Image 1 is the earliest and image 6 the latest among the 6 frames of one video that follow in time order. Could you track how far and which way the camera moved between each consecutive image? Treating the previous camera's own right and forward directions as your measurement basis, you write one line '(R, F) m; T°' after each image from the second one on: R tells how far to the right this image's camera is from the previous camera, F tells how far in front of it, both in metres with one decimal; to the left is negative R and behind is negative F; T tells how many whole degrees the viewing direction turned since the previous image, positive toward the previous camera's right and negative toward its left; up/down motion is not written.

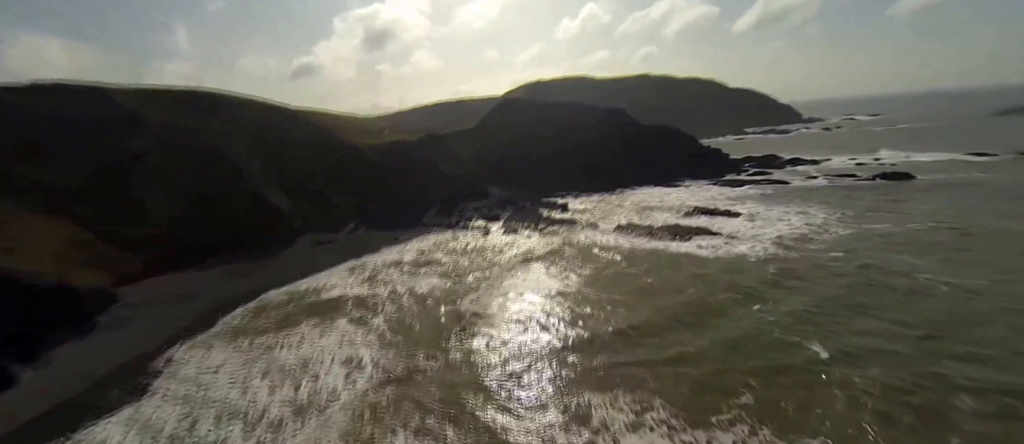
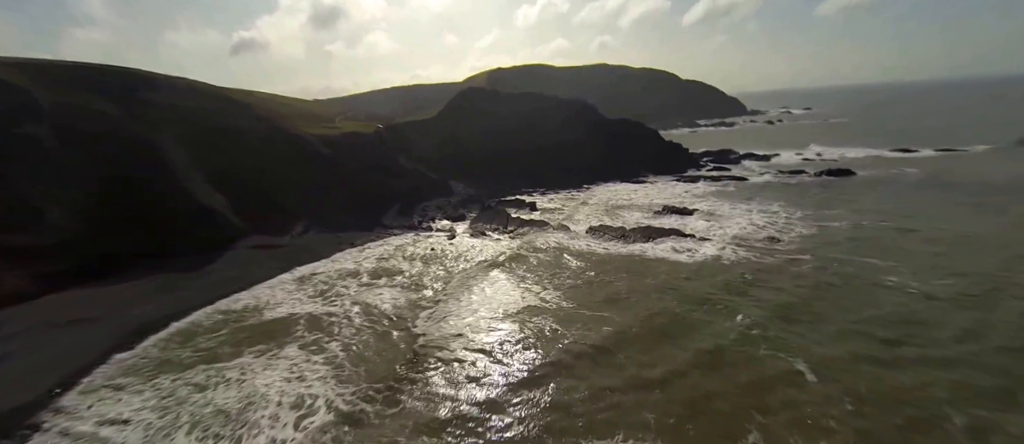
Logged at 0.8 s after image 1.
(-0.6, +1.7) m; +6°
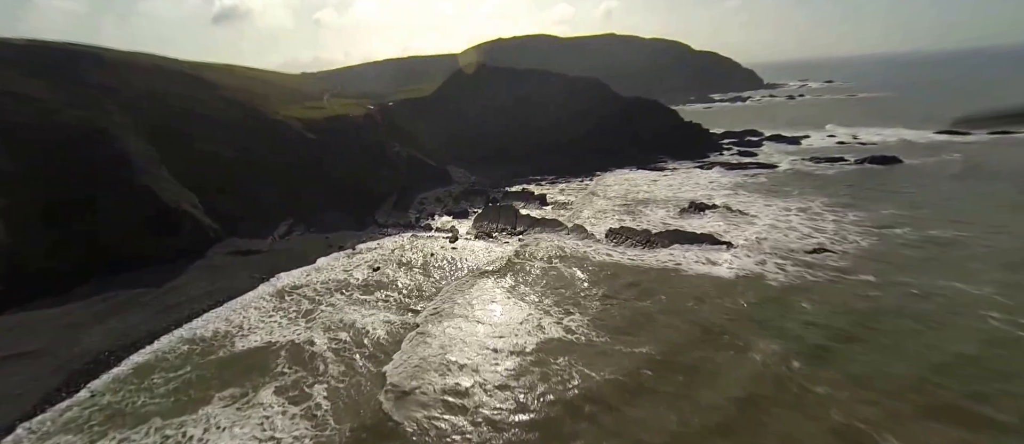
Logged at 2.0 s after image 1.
(-0.6, +3.2) m; 0°
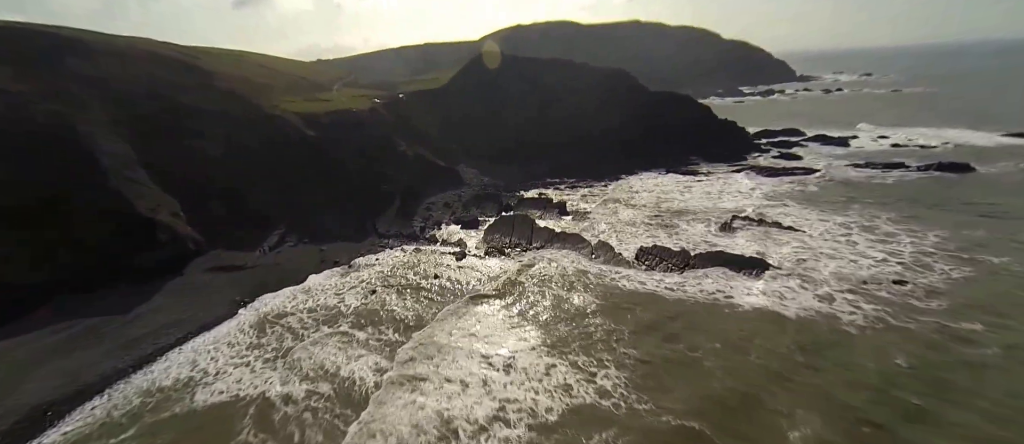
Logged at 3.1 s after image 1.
(-0.3, +3.1) m; -2°
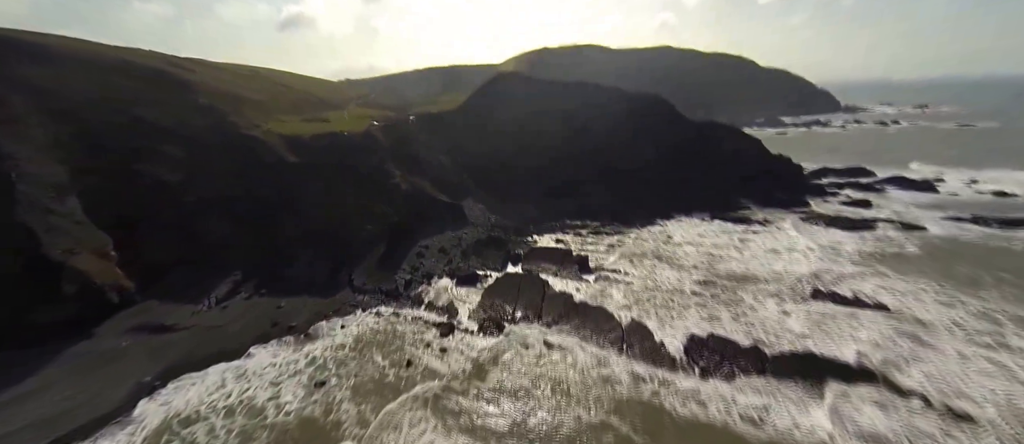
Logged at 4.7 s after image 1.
(+0.5, +5.2) m; -3°
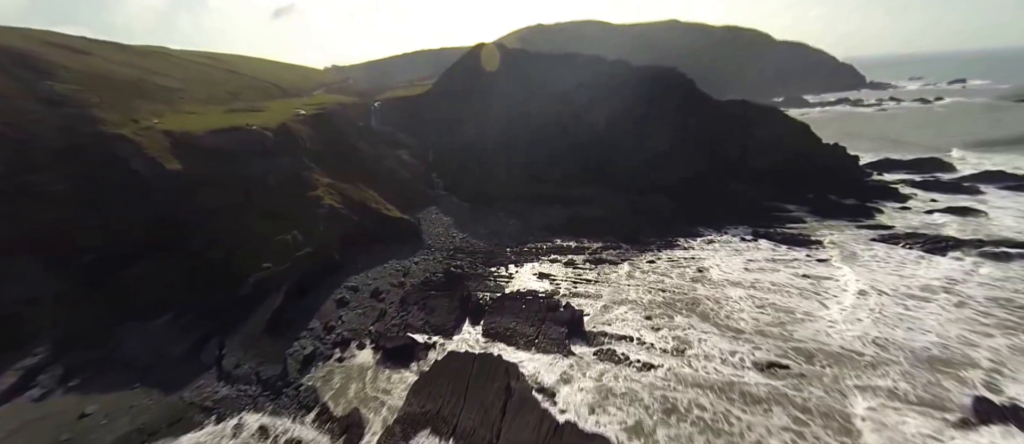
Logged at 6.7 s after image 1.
(+1.8, +7.5) m; 0°
